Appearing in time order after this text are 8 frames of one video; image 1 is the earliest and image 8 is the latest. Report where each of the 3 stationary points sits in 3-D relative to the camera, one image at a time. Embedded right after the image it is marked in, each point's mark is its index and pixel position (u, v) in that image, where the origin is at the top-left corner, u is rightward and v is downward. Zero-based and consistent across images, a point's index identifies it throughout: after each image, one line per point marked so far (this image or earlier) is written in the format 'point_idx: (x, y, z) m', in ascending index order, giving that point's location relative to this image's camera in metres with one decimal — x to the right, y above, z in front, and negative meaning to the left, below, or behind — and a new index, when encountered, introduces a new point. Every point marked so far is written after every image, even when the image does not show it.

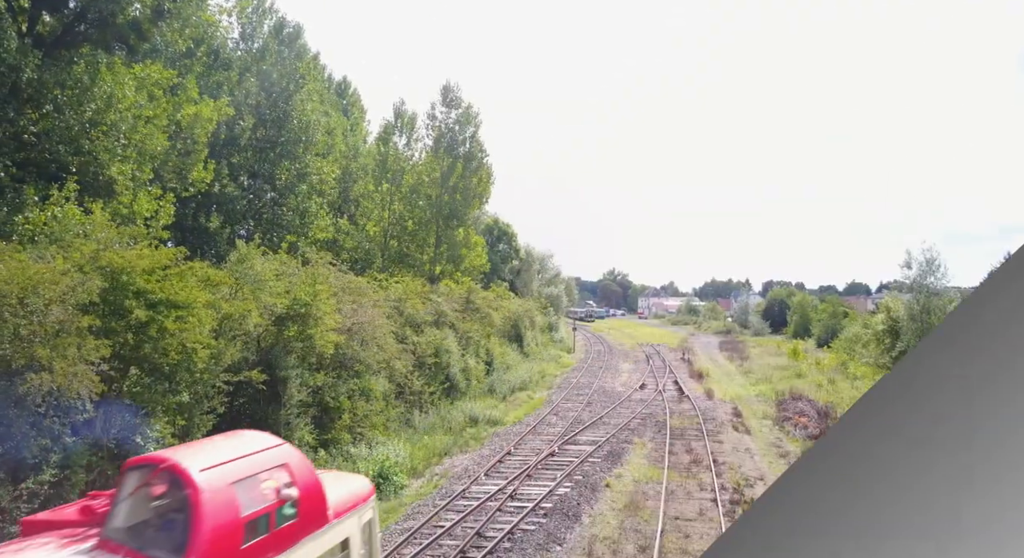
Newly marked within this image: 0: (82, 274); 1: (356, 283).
0: (-6.4, +0.1, +10.0) m
1: (-4.5, -0.1, +19.4) m
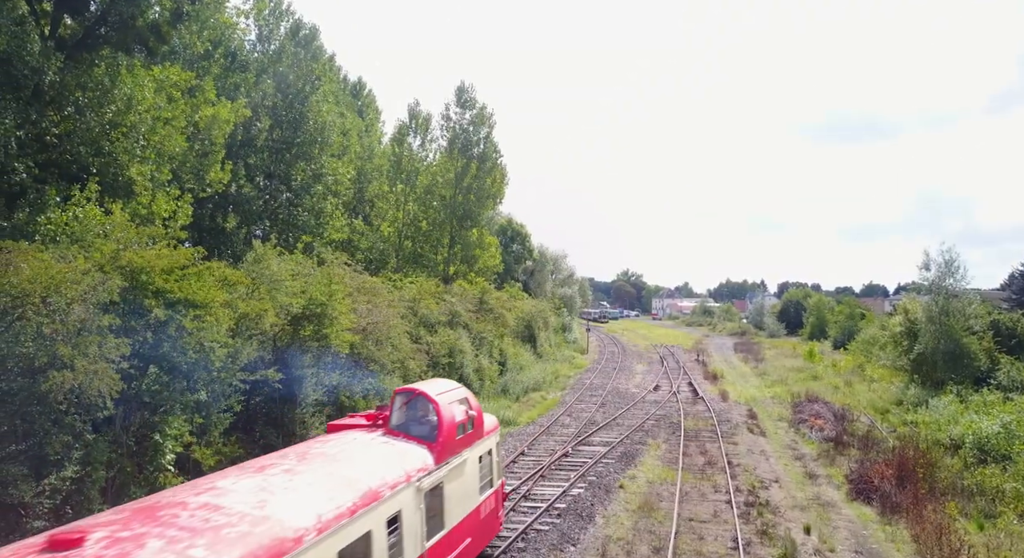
0: (-6.2, +0.1, +10.2) m
1: (-4.1, -0.1, +19.5) m
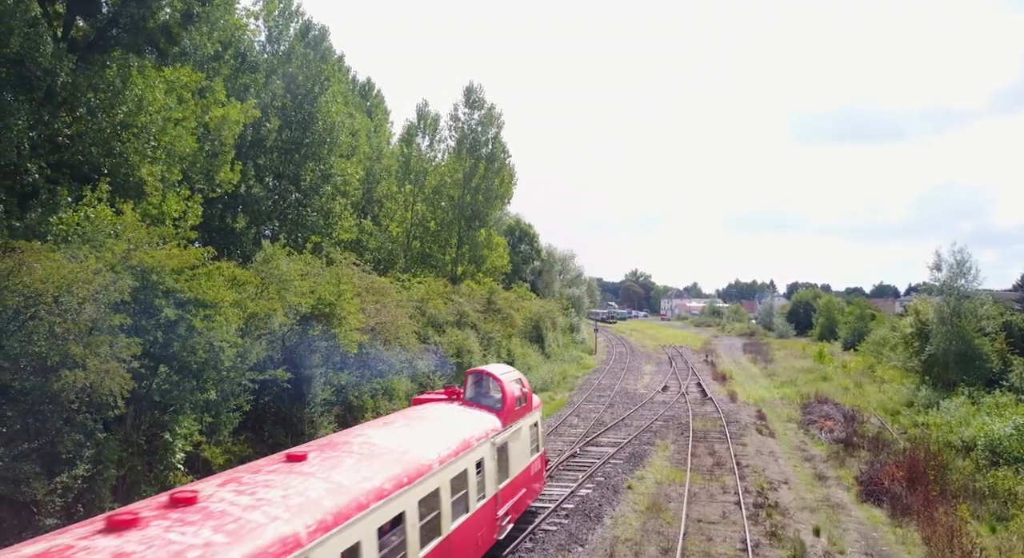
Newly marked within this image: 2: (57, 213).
0: (-6.1, +0.1, +10.3) m
1: (-3.9, -0.1, +19.6) m
2: (-10.0, +1.4, +14.8) m
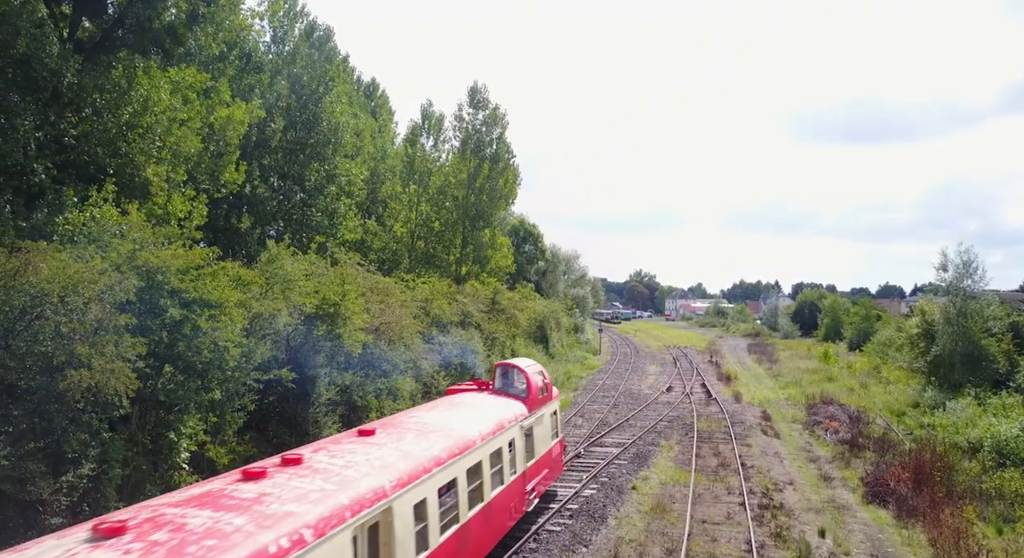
0: (-6.0, +0.1, +10.3) m
1: (-3.7, -0.1, +19.6) m
2: (-9.9, +1.4, +14.9) m
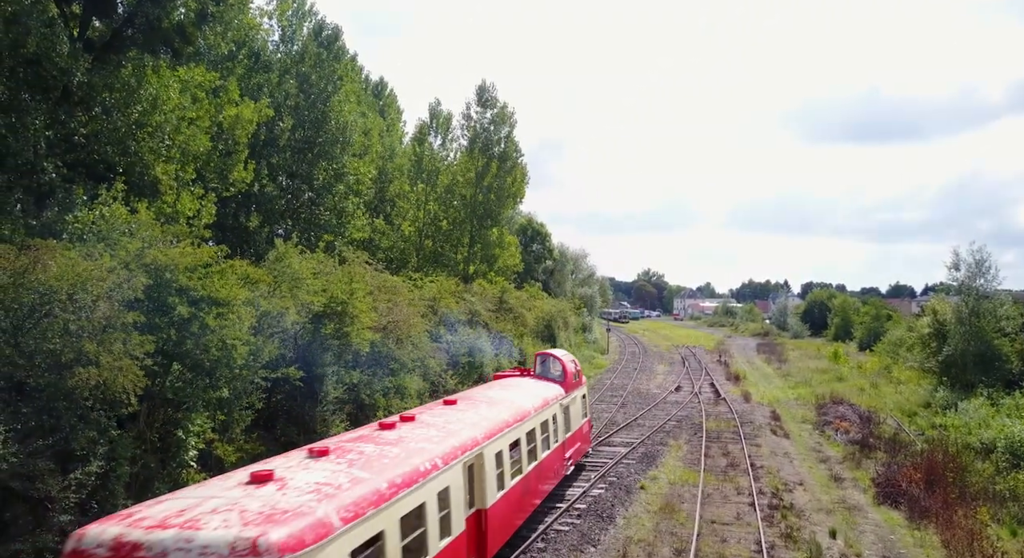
0: (-5.9, +0.1, +10.3) m
1: (-3.5, -0.1, +19.6) m
2: (-9.8, +1.5, +15.0) m
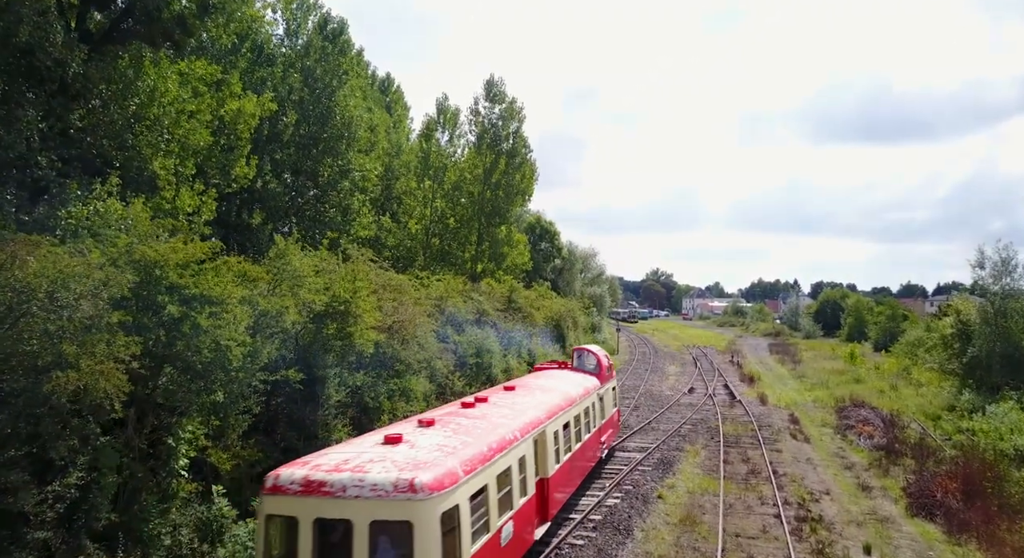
0: (-5.7, +0.2, +9.7) m
1: (-3.2, 0.0, +18.9) m
2: (-9.5, +1.5, +14.4) m
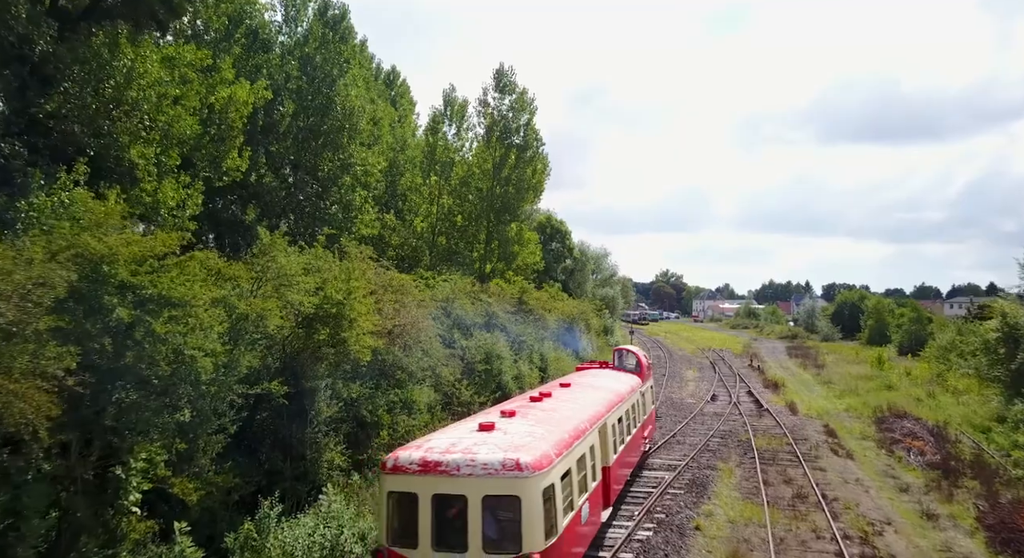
0: (-5.5, +0.2, +8.0) m
1: (-2.9, 0.0, +17.2) m
2: (-9.3, +1.6, +12.7) m
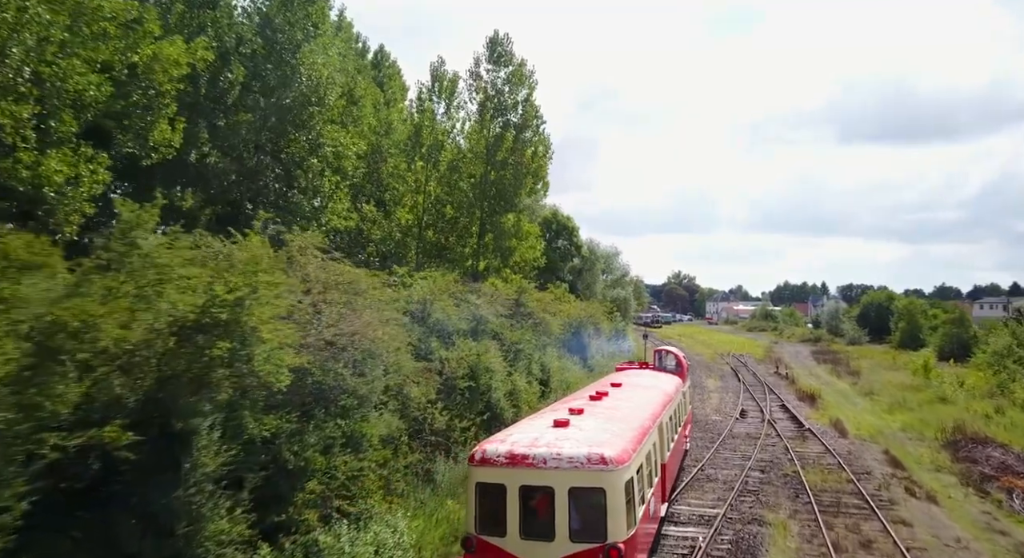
0: (-6.0, +0.3, +4.2) m
1: (-3.2, +0.1, +13.4) m
2: (-9.7, +1.6, +9.0) m
